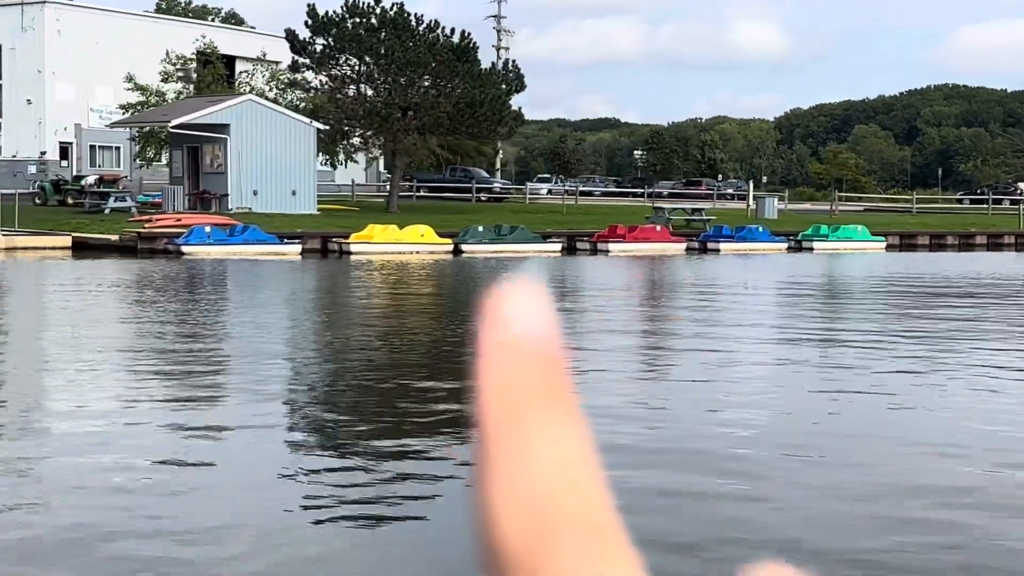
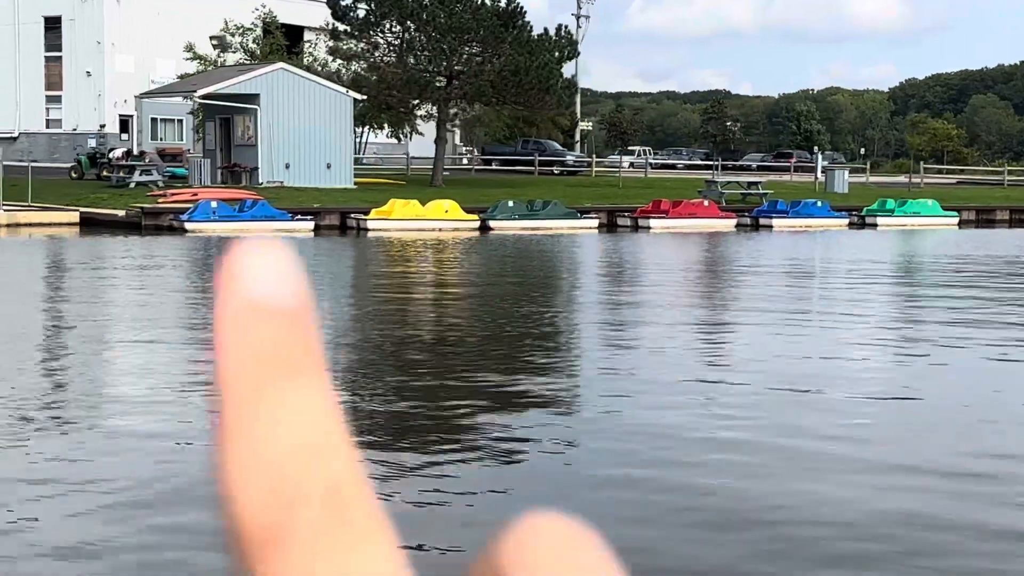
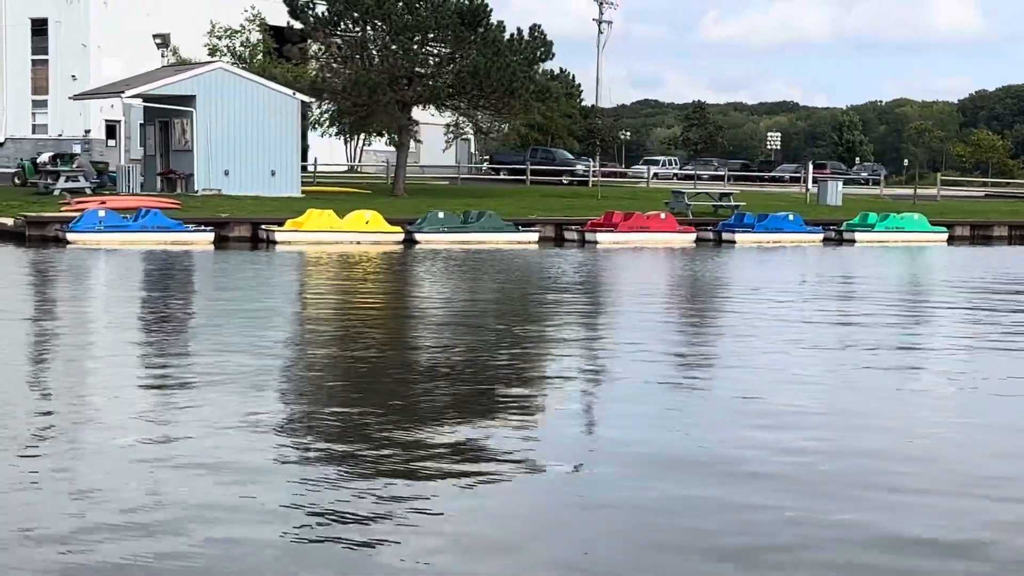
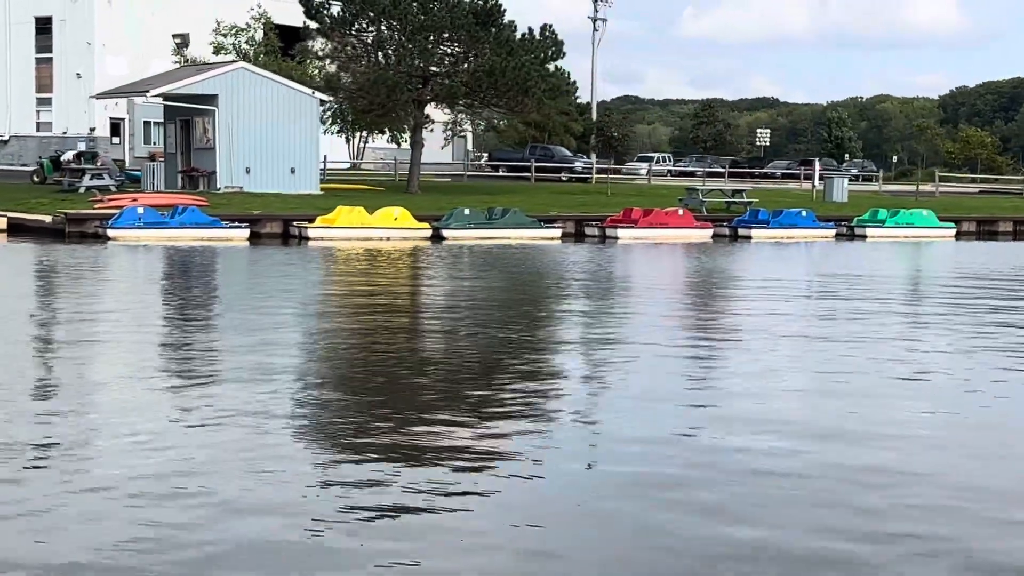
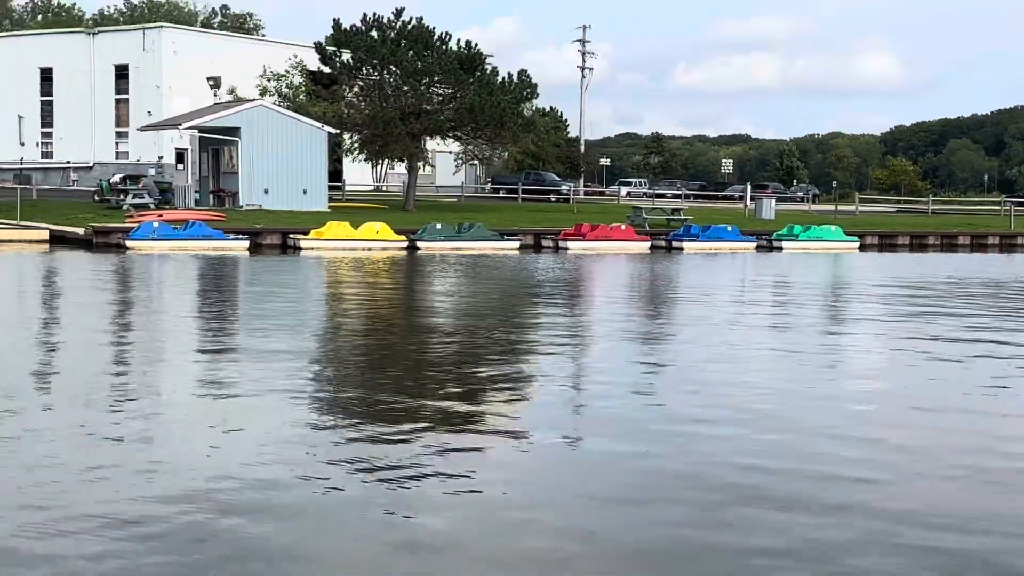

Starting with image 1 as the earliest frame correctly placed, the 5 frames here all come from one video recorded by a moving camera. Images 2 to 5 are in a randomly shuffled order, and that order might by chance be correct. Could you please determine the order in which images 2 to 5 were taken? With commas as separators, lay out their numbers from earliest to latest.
2, 4, 3, 5
